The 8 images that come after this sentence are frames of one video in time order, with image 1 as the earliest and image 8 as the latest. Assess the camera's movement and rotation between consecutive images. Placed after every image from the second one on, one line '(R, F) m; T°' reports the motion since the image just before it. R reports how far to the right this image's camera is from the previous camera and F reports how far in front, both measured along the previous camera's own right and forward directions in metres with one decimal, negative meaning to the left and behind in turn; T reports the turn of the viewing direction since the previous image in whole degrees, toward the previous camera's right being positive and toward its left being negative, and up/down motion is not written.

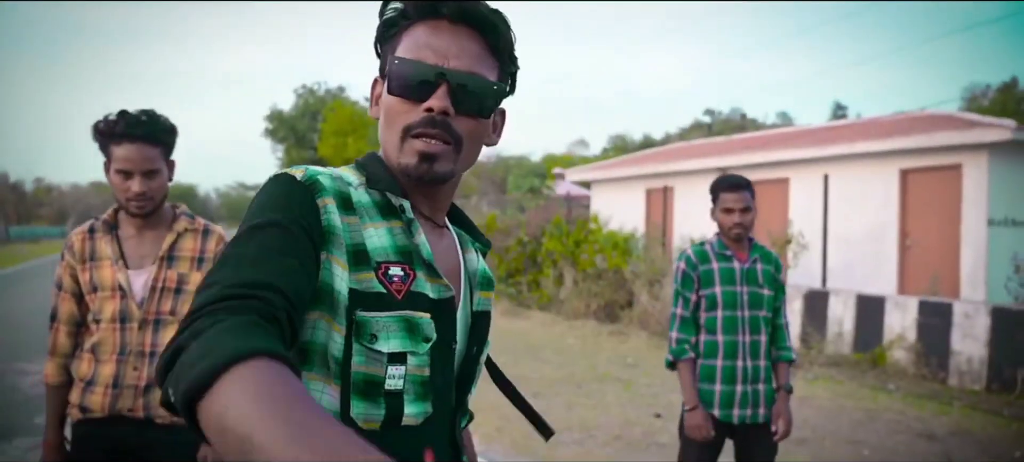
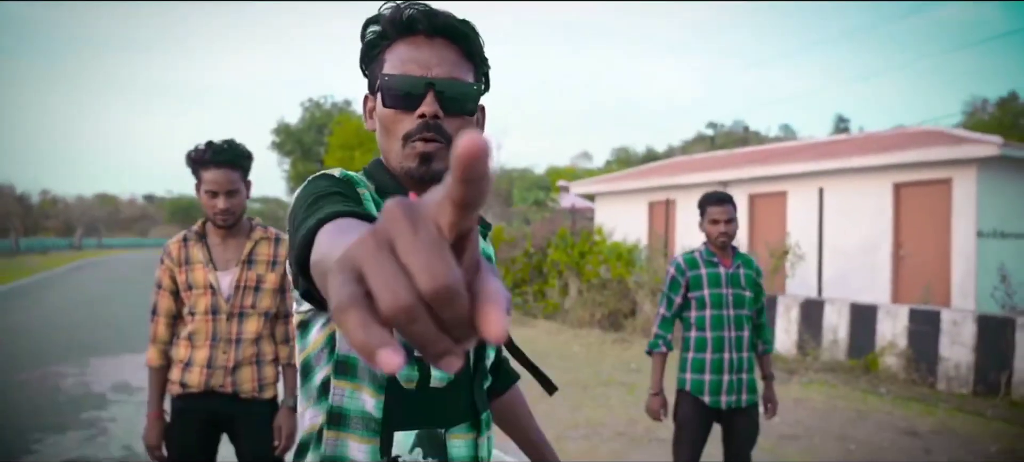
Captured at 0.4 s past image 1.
(-0.1, -0.4) m; 0°
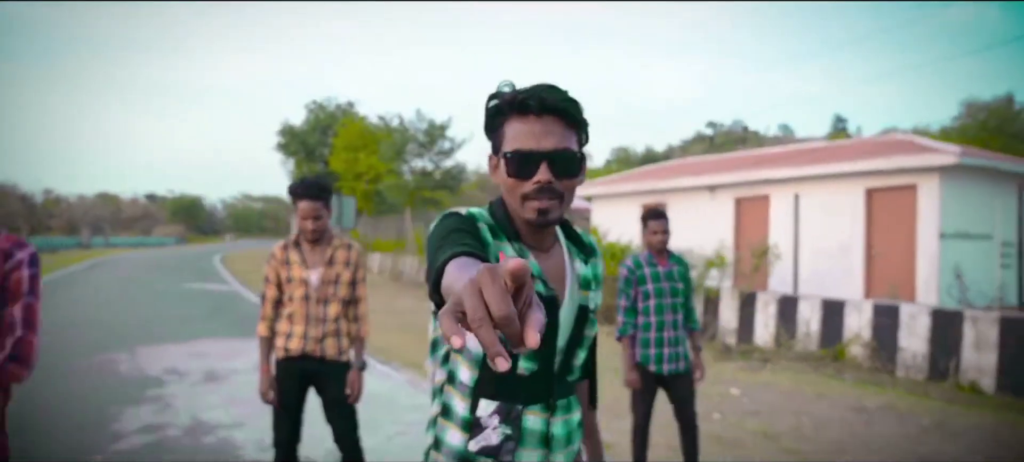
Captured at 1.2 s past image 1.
(0.0, -0.9) m; 0°
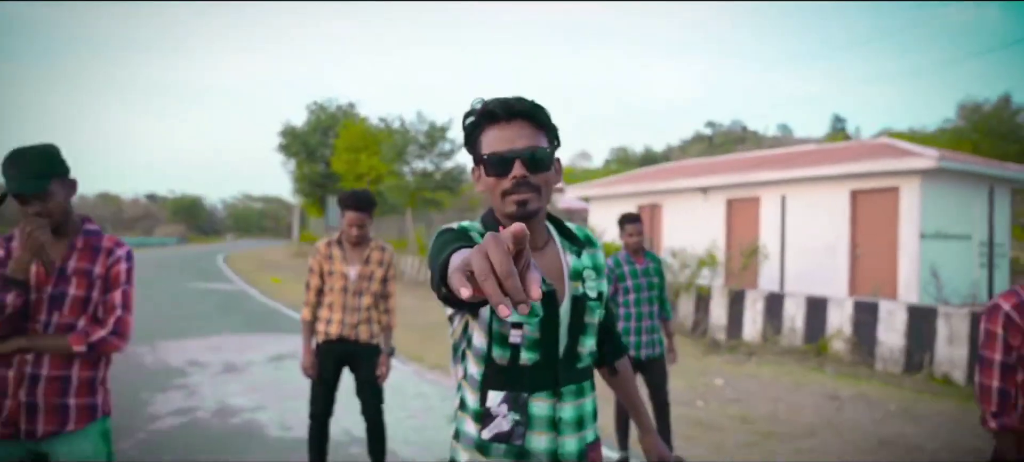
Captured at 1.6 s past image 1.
(0.0, -0.5) m; 0°
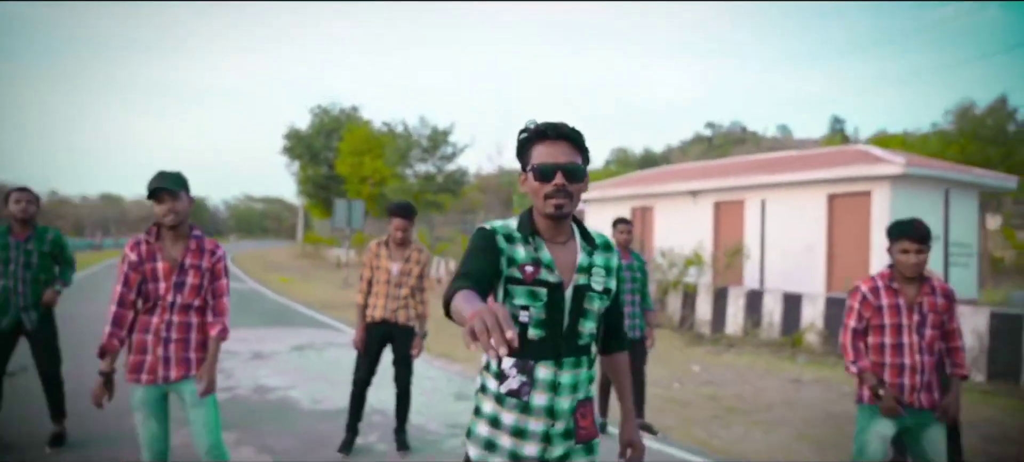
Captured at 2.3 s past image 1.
(0.0, -0.9) m; 0°
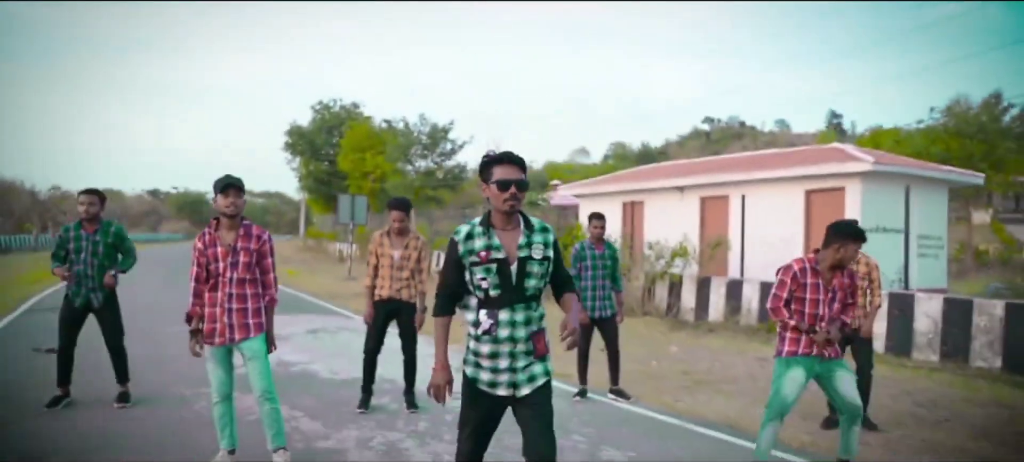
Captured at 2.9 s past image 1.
(+0.1, -0.9) m; 0°
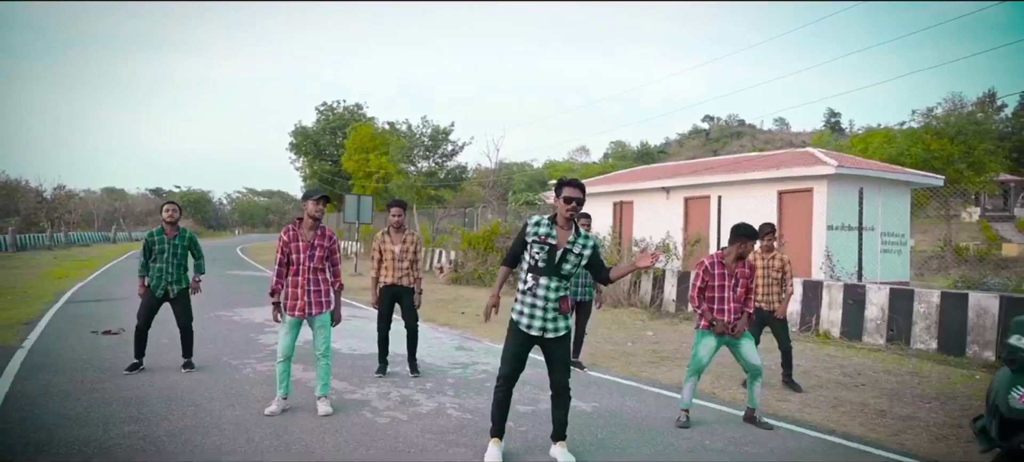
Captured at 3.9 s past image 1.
(+0.1, -1.2) m; 0°
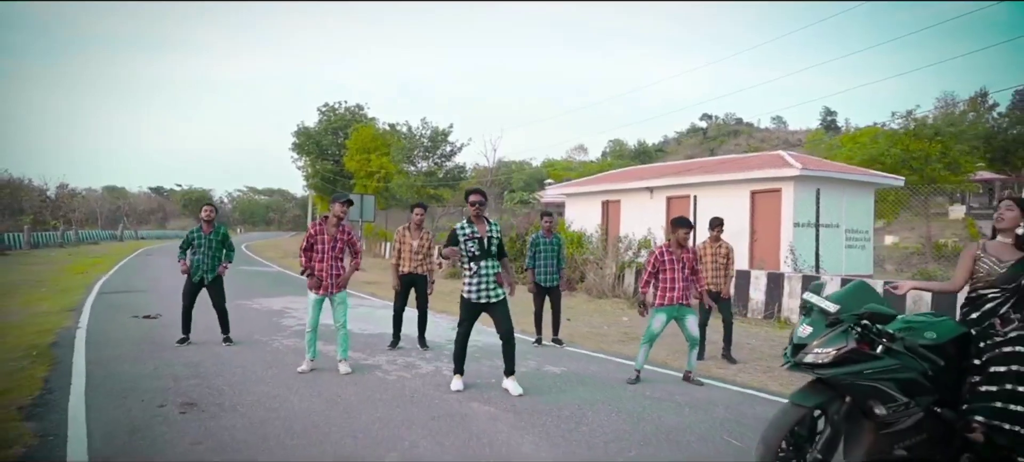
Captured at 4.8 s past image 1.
(+0.2, -1.3) m; 0°
